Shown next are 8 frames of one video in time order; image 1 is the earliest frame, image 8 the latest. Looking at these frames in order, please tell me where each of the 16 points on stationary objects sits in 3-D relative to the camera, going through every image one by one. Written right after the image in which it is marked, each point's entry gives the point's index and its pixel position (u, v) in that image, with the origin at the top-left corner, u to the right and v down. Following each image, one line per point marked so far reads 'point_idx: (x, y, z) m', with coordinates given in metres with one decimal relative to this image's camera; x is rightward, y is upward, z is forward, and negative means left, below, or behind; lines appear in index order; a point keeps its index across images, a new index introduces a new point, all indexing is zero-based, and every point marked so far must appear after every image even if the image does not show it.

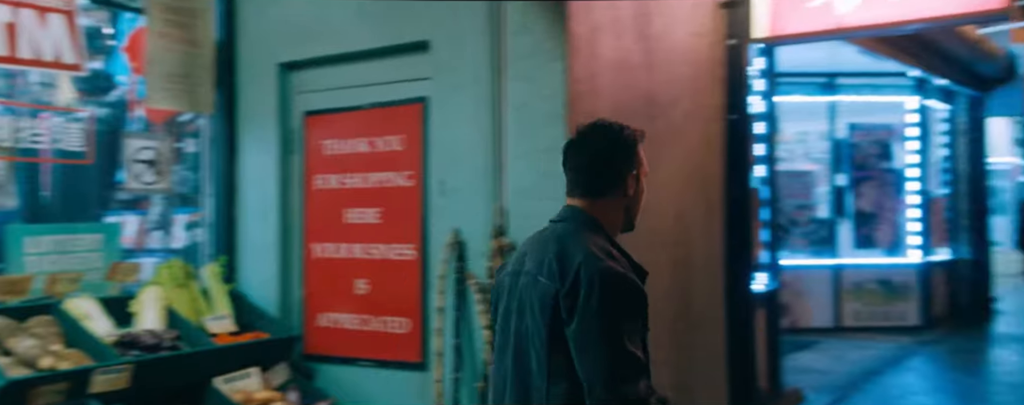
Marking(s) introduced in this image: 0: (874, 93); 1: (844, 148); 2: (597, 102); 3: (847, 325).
0: (+3.9, +1.3, +9.4) m
1: (+3.5, +0.7, +9.3) m
2: (+0.3, +0.4, +3.1) m
3: (+3.5, -1.2, +9.2) m
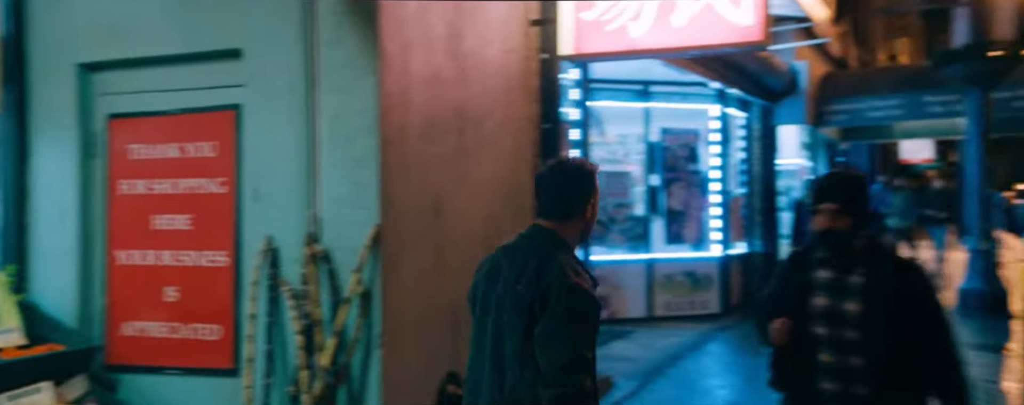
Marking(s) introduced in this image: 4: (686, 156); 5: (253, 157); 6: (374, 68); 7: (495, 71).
0: (+2.1, +1.2, +10.0) m
1: (+1.8, +0.7, +9.9) m
2: (-0.4, +0.3, +3.2) m
3: (+1.7, -1.2, +9.7) m
4: (+2.2, +0.6, +10.2) m
5: (-1.0, +0.2, +3.4) m
6: (-0.5, +0.5, +3.1) m
7: (-0.1, +0.6, +4.1) m
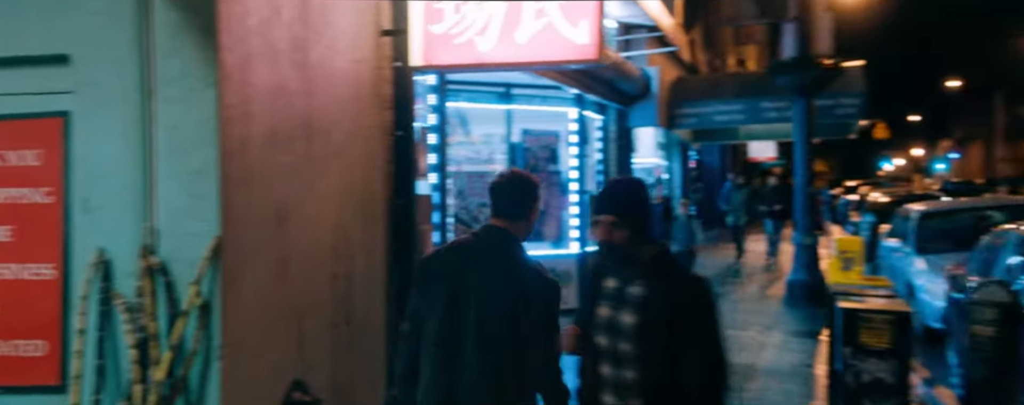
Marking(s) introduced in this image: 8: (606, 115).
0: (+0.4, +1.2, +10.3) m
1: (+0.1, +0.7, +10.1) m
2: (-1.0, +0.3, +3.2) m
3: (+0.1, -1.2, +10.0) m
4: (+0.5, +0.6, +10.5) m
5: (-1.7, +0.1, +3.2) m
6: (-1.1, +0.5, +3.1) m
7: (-0.8, +0.6, +4.1) m
8: (+1.4, +1.3, +11.9) m
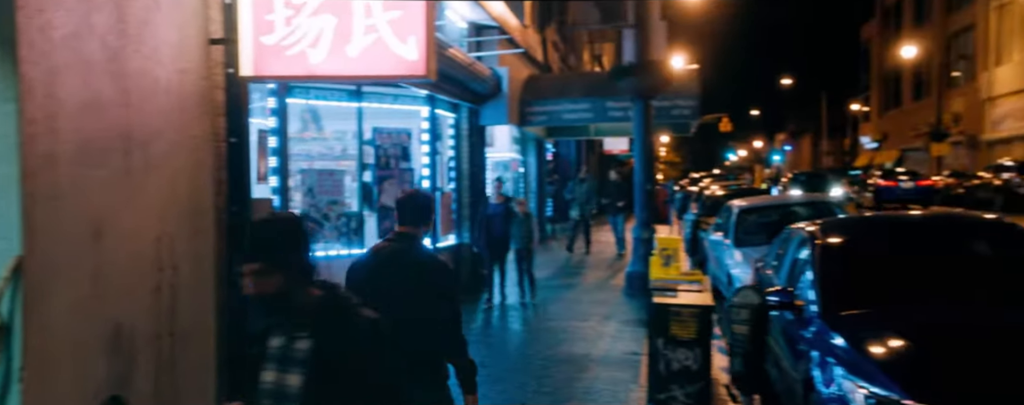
0: (-1.5, +1.2, +10.4) m
1: (-1.7, +0.7, +10.1) m
2: (-1.7, +0.2, +3.1) m
3: (-1.7, -1.2, +10.0) m
4: (-1.4, +0.6, +10.5) m
5: (-2.4, +0.1, +3.1) m
6: (-1.8, +0.4, +3.0) m
7: (-1.7, +0.6, +4.1) m
8: (-0.8, +1.3, +12.2) m
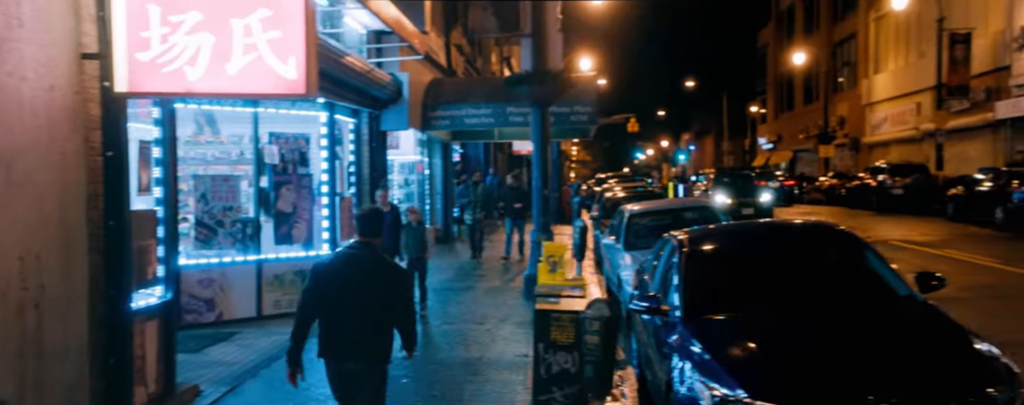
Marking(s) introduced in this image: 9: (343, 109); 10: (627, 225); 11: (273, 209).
0: (-2.7, +1.2, +10.4) m
1: (-3.0, +0.6, +10.1) m
2: (-2.2, +0.1, +3.1) m
3: (-2.9, -1.3, +10.0) m
4: (-2.7, +0.5, +10.5) m
5: (-2.9, 0.0, +3.0) m
6: (-2.3, +0.3, +3.0) m
7: (-2.3, +0.5, +4.0) m
8: (-2.2, +1.2, +12.2) m
9: (-2.3, +1.3, +11.6) m
10: (+1.6, -0.3, +11.7) m
11: (-2.9, -0.1, +10.3) m
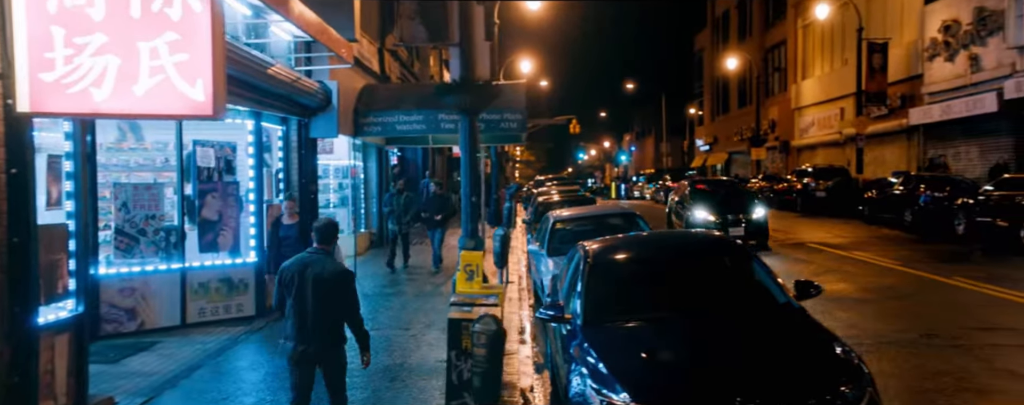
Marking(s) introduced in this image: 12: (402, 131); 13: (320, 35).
0: (-3.7, +1.1, +10.4) m
1: (-3.9, +0.5, +10.1) m
2: (-2.6, +0.1, +3.2) m
3: (-3.9, -1.4, +10.0) m
4: (-3.7, +0.4, +10.5) m
5: (-3.3, -0.1, +3.0) m
6: (-2.7, +0.2, +3.1) m
7: (-2.8, +0.4, +4.1) m
8: (-3.3, +1.1, +12.2) m
9: (-3.3, +1.2, +11.7) m
10: (+0.6, -0.4, +12.0) m
11: (-3.9, -0.2, +10.2) m
12: (-2.0, +1.3, +15.3) m
13: (-2.1, +1.9, +9.5) m
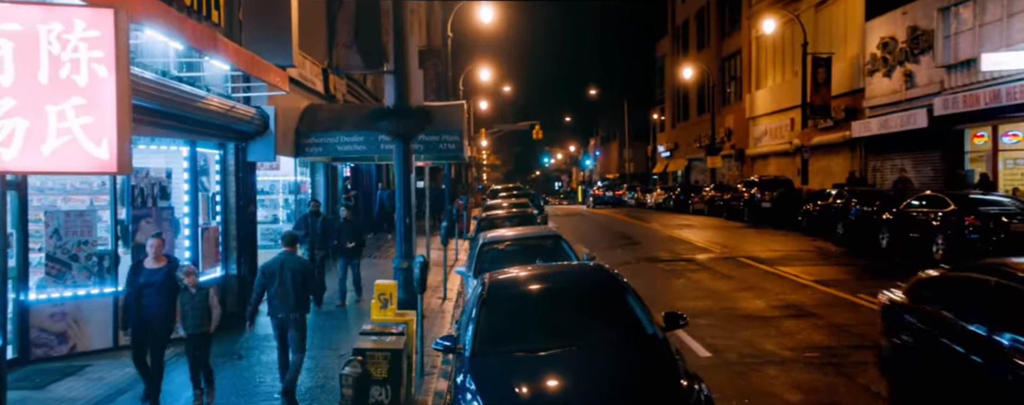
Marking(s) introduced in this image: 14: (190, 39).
0: (-4.6, +0.7, +10.7) m
1: (-4.8, +0.2, +10.4) m
2: (-3.3, -0.2, +3.5) m
3: (-4.8, -1.7, +10.3) m
4: (-4.6, +0.1, +10.9) m
5: (-3.9, -0.4, +3.4) m
6: (-3.4, -0.1, +3.4) m
7: (-3.5, +0.1, +4.5) m
8: (-4.3, +0.8, +12.6) m
9: (-4.3, +0.9, +12.0) m
10: (-0.5, -0.7, +12.5) m
11: (-4.8, -0.5, +10.6) m
12: (-3.2, +1.0, +15.7) m
13: (-3.1, +1.6, +9.9) m
14: (-2.9, +1.5, +7.6) m
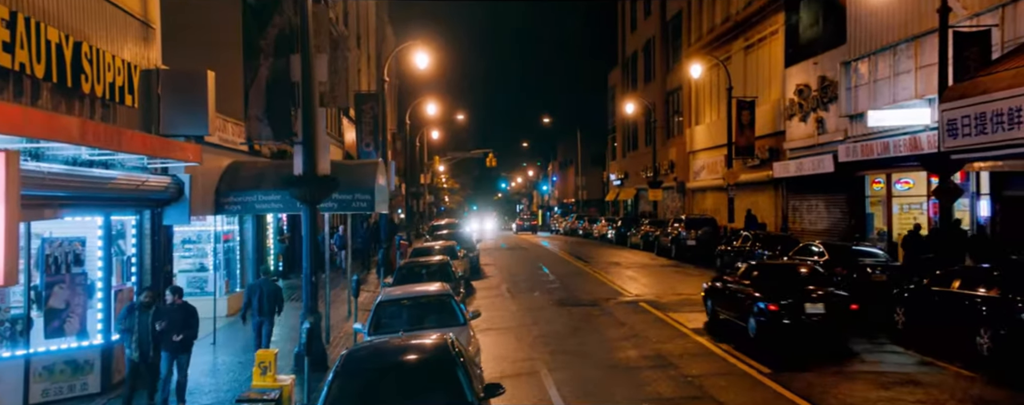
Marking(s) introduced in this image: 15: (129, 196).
0: (-6.2, -0.2, +11.6) m
1: (-6.4, -0.7, +11.3) m
2: (-4.5, -0.9, +4.5) m
3: (-6.4, -2.6, +11.1) m
4: (-6.2, -0.8, +11.8) m
5: (-5.2, -1.1, +4.3) m
6: (-4.6, -0.8, +4.4) m
7: (-4.7, -0.6, +5.5) m
8: (-6.0, -0.2, +13.5) m
9: (-6.0, -0.1, +13.0) m
10: (-2.2, -1.7, +13.6) m
11: (-6.4, -1.4, +11.5) m
12: (-5.0, -0.1, +16.7) m
13: (-4.6, +0.7, +11.0) m
14: (-4.4, +0.6, +8.7) m
15: (-5.6, +0.1, +12.3) m
